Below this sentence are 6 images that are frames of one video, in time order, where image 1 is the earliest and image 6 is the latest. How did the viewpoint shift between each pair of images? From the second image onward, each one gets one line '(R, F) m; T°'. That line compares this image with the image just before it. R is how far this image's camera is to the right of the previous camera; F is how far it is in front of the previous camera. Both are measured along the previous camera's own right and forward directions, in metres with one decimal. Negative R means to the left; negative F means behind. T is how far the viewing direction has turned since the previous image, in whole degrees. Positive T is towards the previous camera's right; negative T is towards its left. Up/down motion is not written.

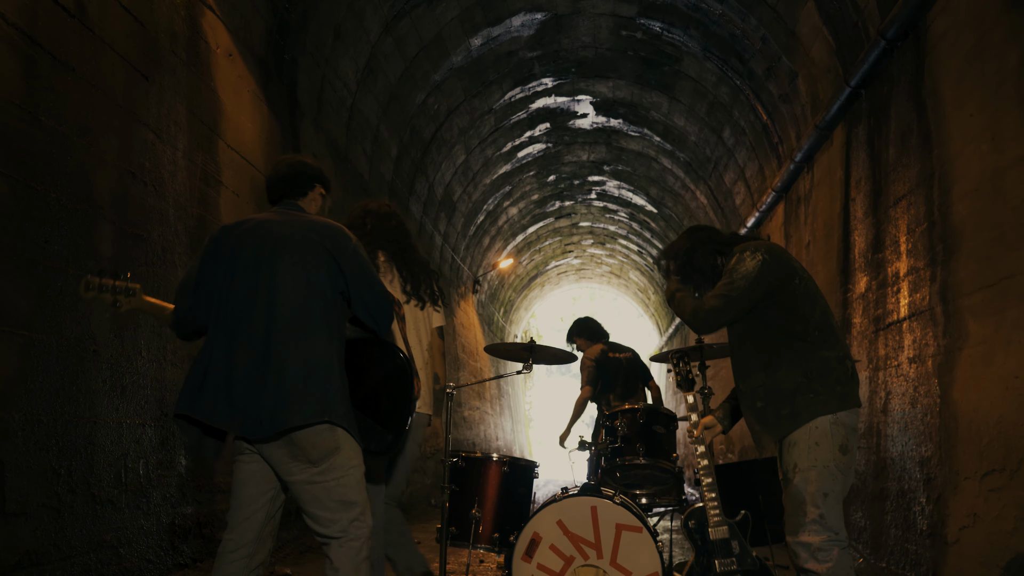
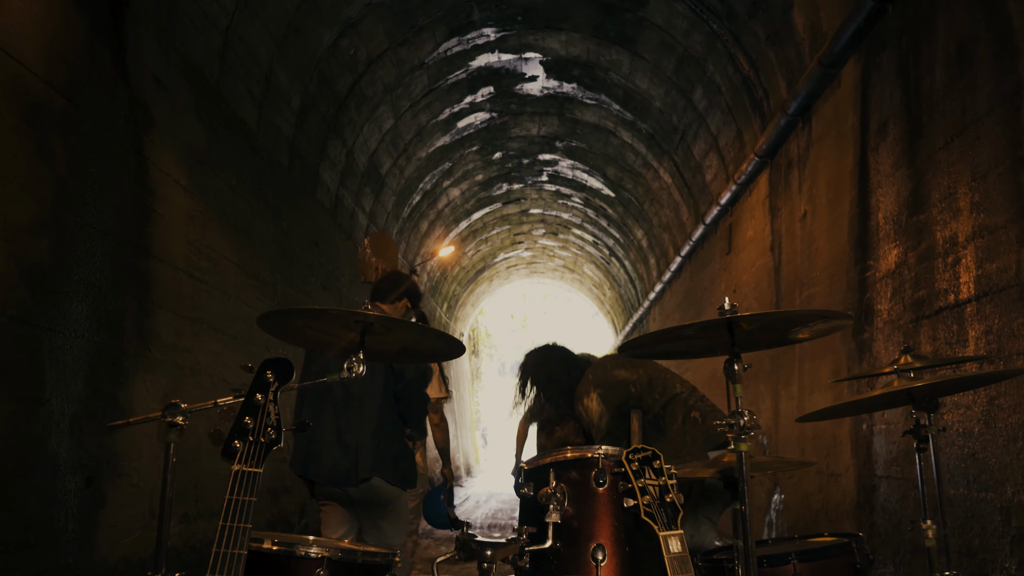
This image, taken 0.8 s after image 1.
(+0.3, +1.6) m; +4°
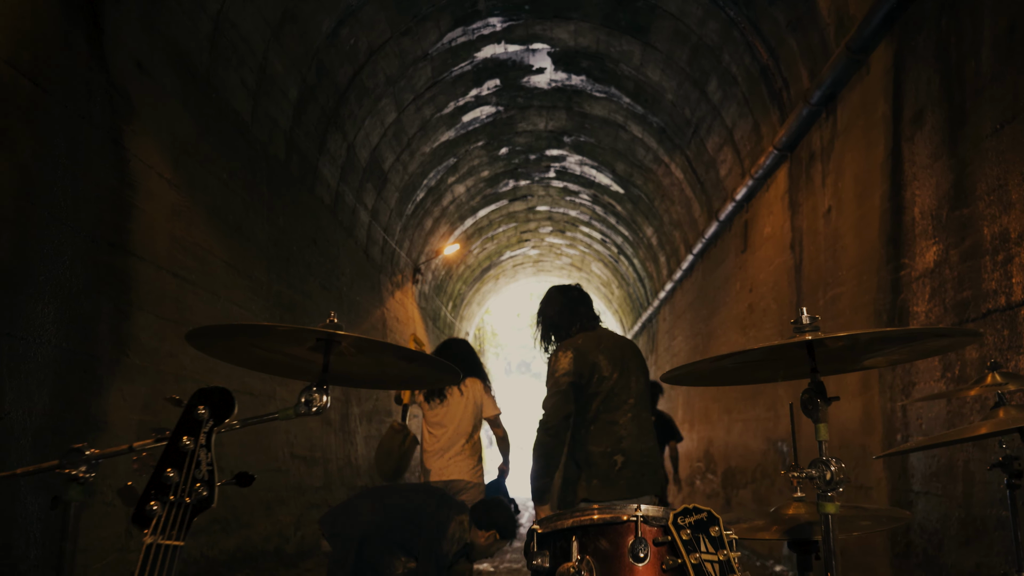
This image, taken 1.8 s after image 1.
(0.0, +0.3) m; -1°
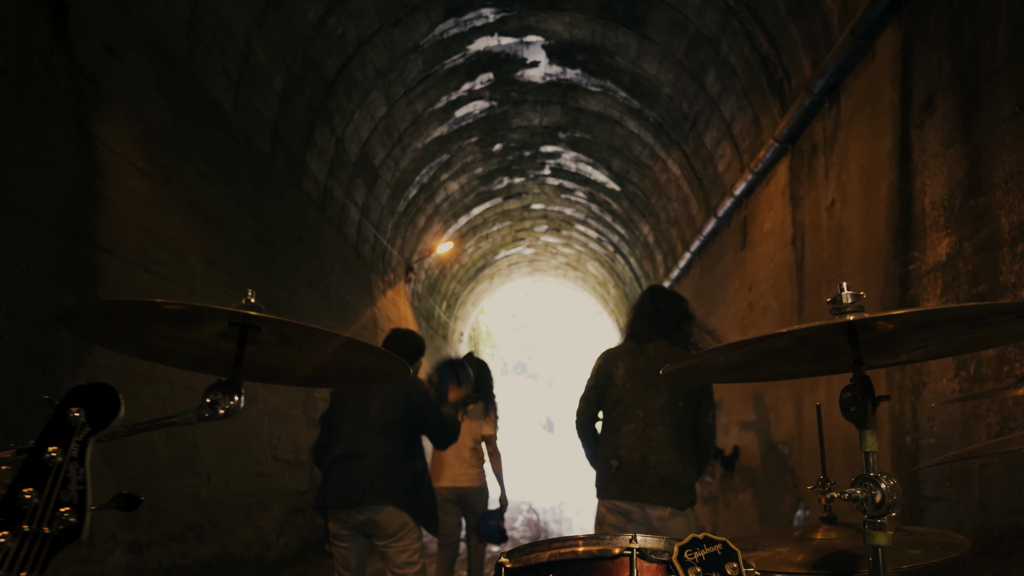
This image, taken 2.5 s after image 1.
(0.0, +0.2) m; 0°
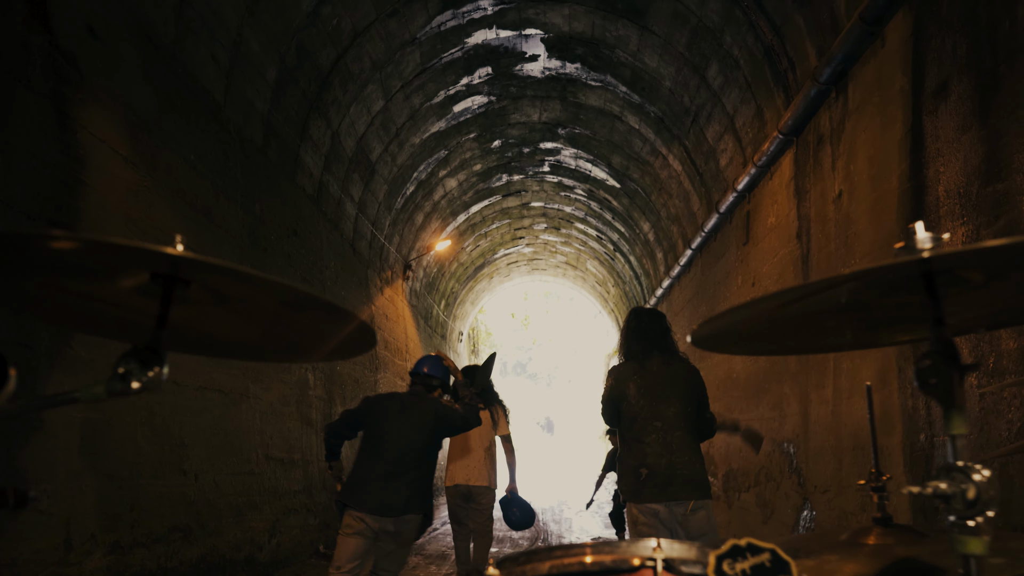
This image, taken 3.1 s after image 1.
(0.0, +0.2) m; 0°
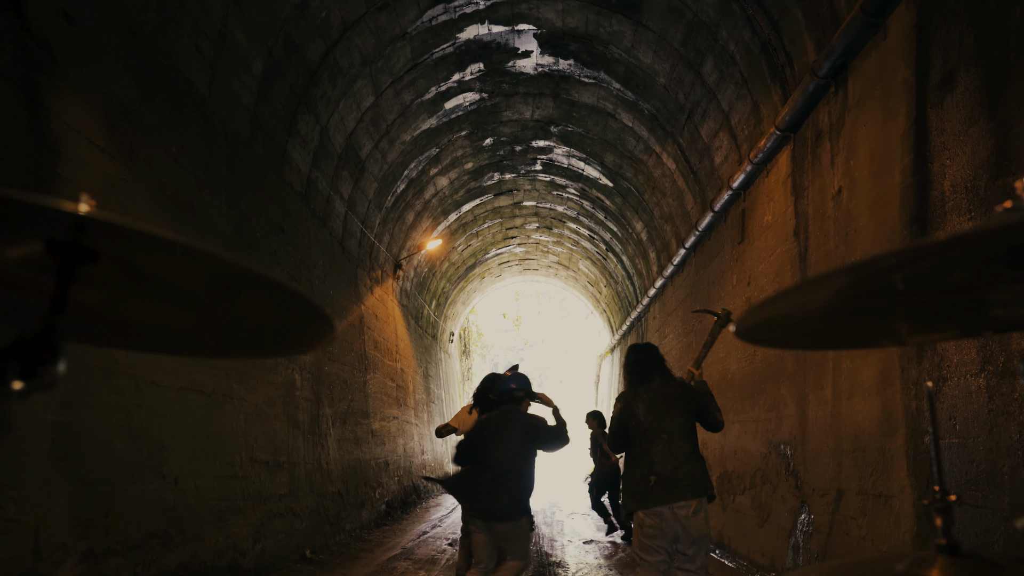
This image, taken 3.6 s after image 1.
(0.0, +0.1) m; +1°
